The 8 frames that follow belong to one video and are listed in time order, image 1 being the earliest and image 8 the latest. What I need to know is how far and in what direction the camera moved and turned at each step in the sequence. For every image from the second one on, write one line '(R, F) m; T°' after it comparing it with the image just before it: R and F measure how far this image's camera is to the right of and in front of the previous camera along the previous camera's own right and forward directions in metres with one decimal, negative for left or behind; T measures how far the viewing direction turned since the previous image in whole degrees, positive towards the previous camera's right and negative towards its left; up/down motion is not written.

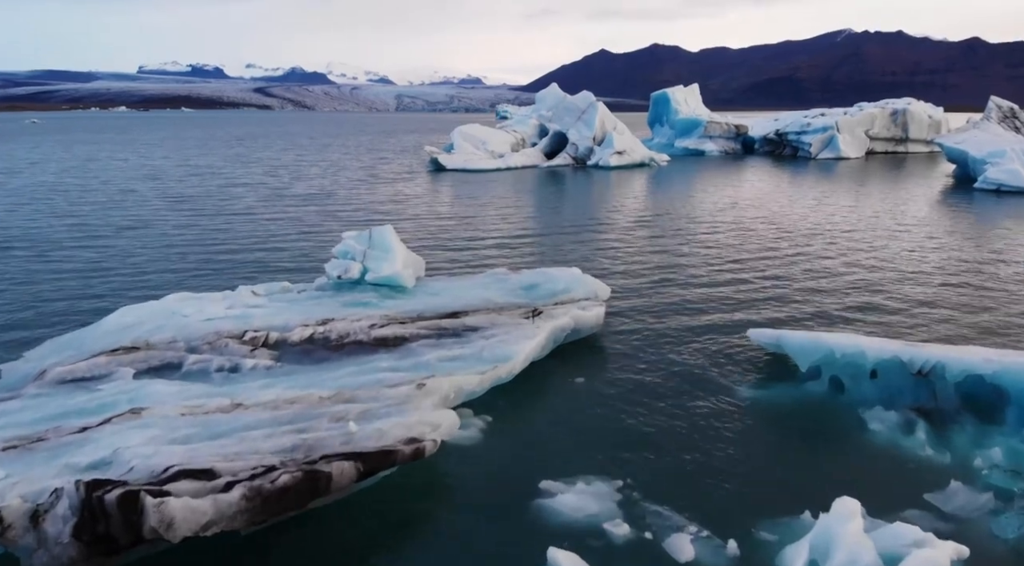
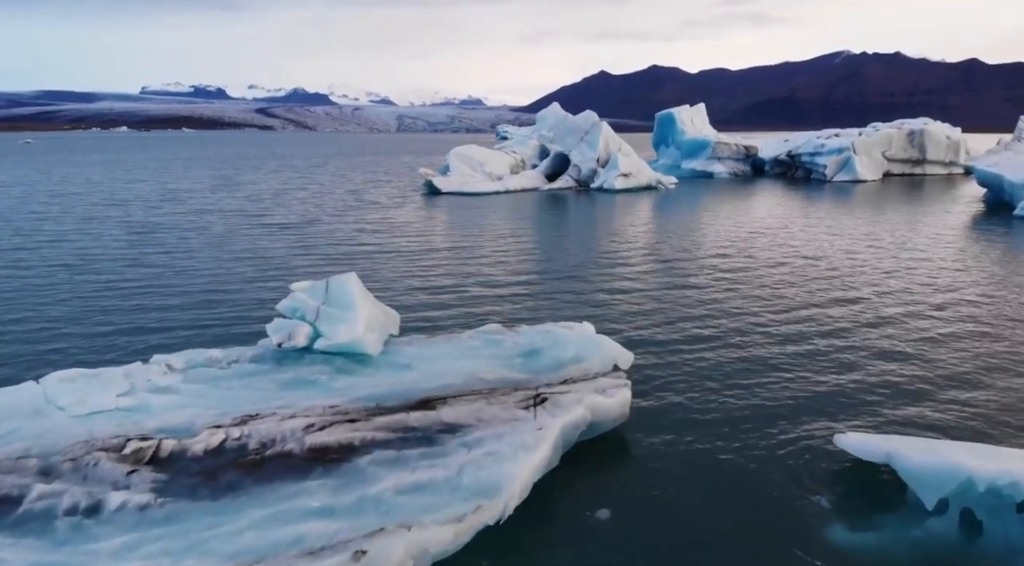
(+0.1, +4.4) m; 0°
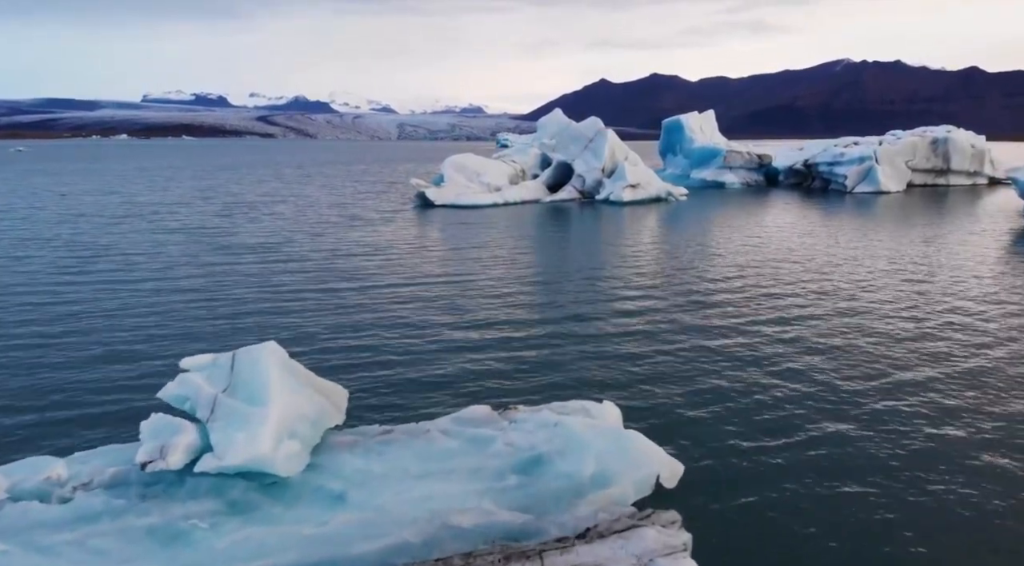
(+0.1, +5.1) m; 0°
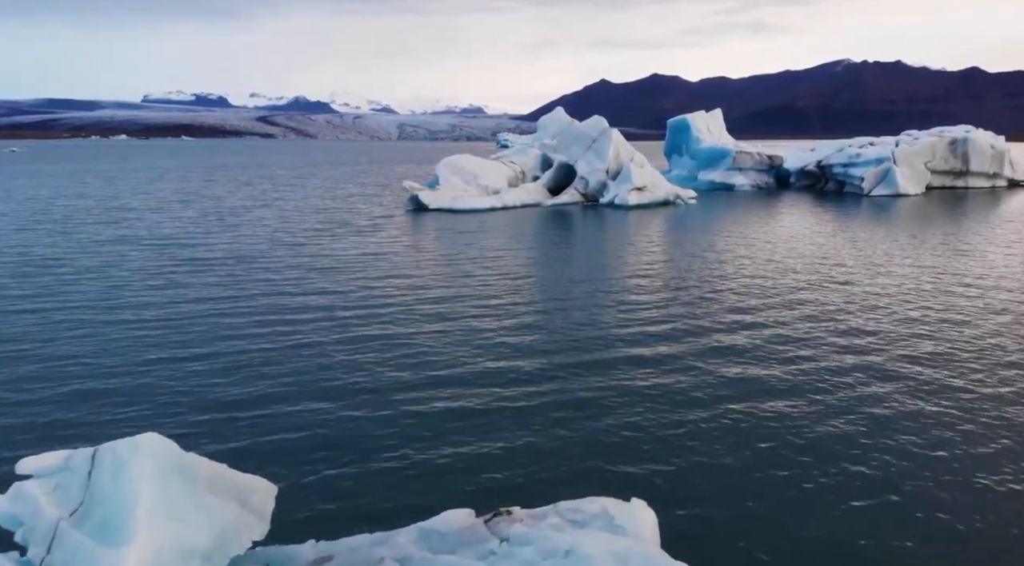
(+0.1, +3.6) m; 0°
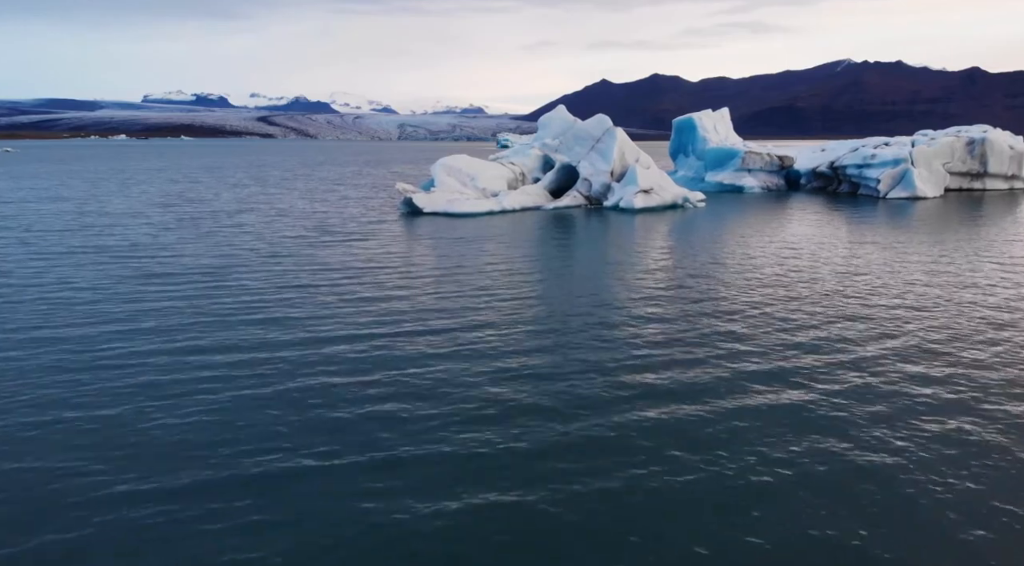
(+0.1, +3.1) m; 0°
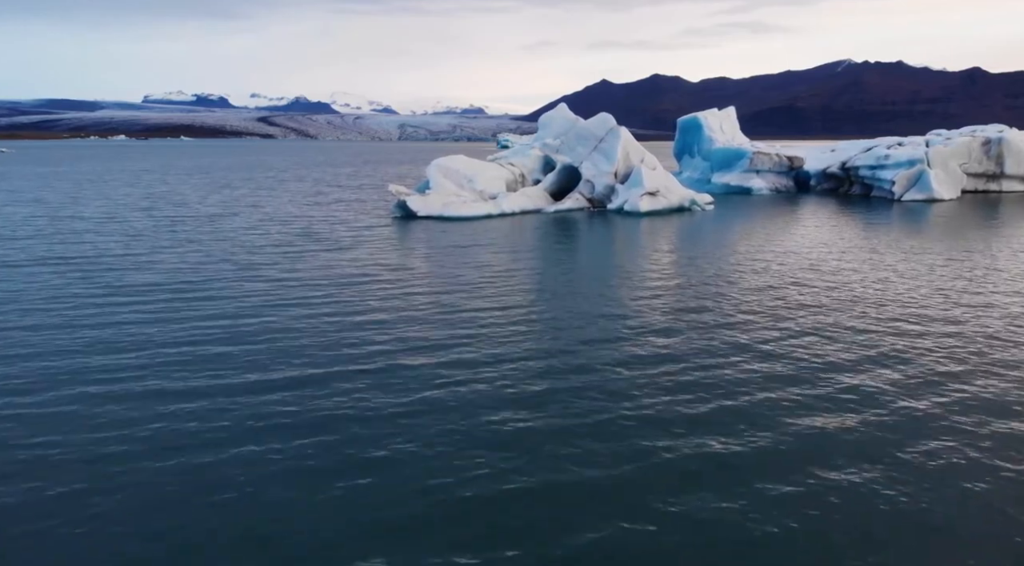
(+0.1, +2.6) m; 0°
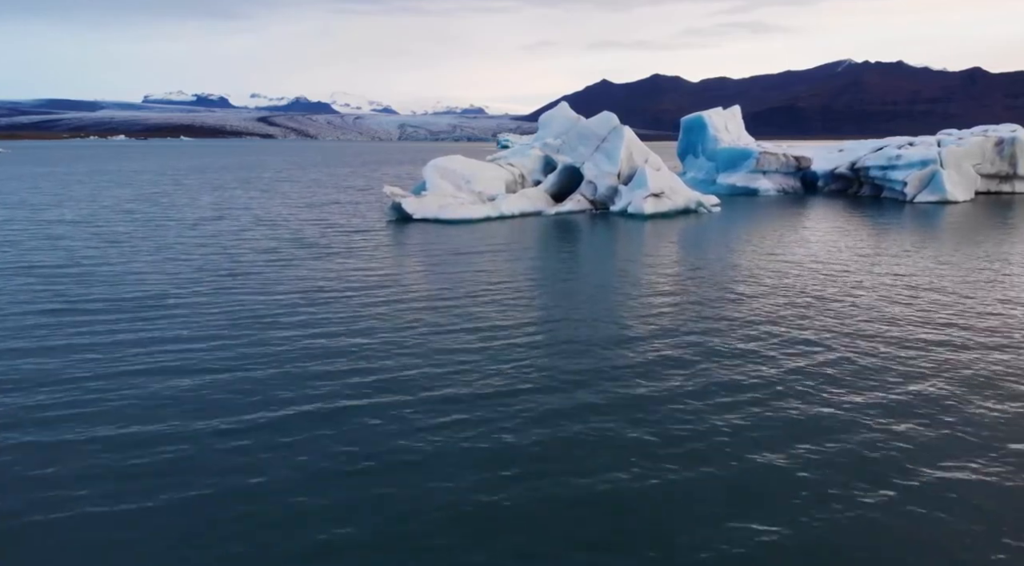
(0.0, +2.0) m; 0°
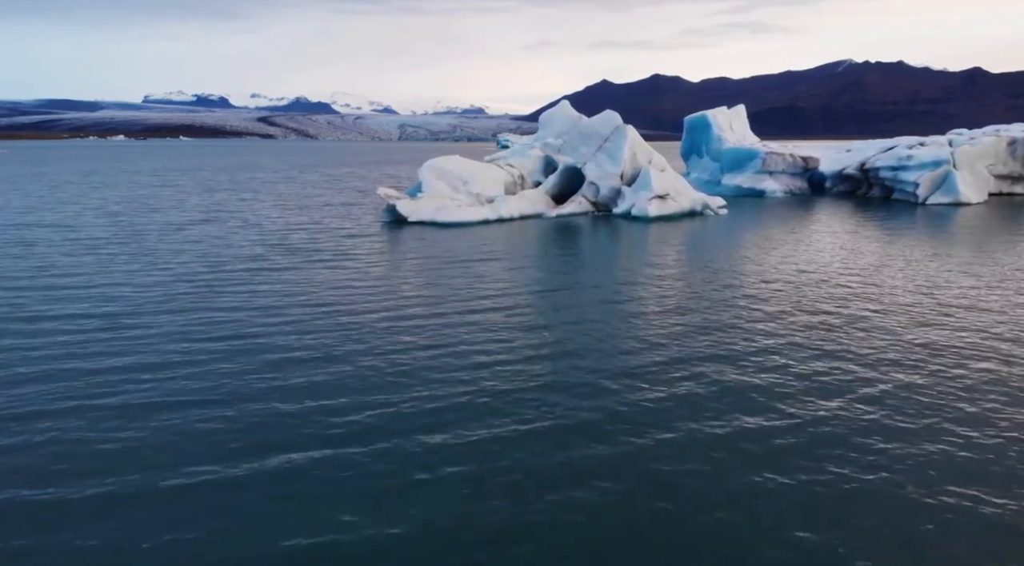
(0.0, +1.9) m; 0°
